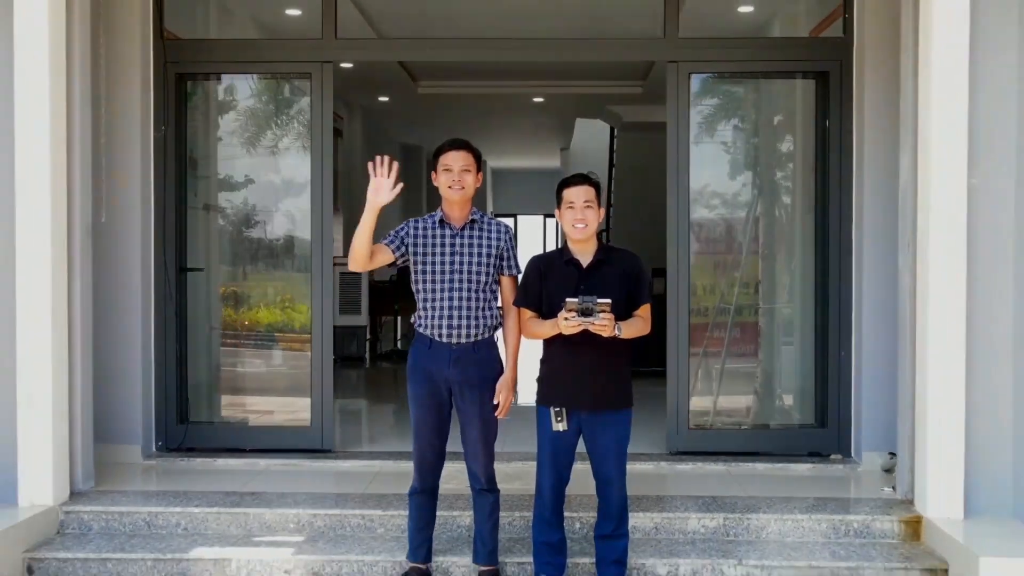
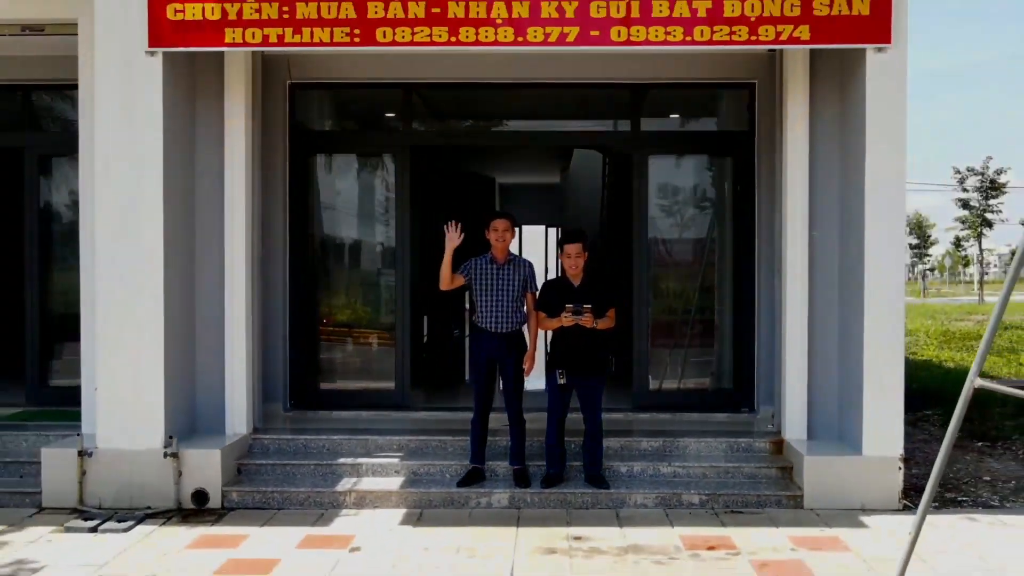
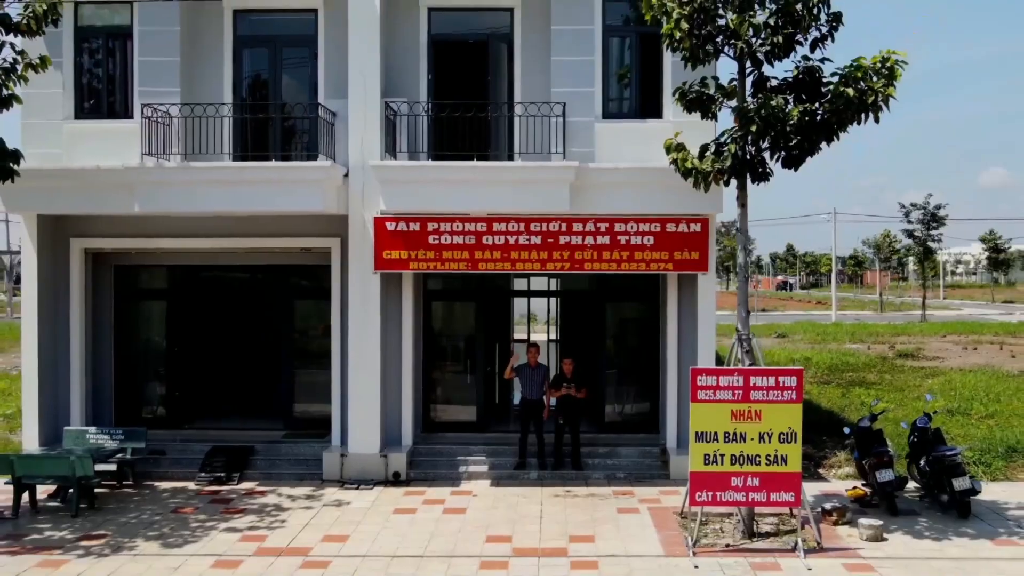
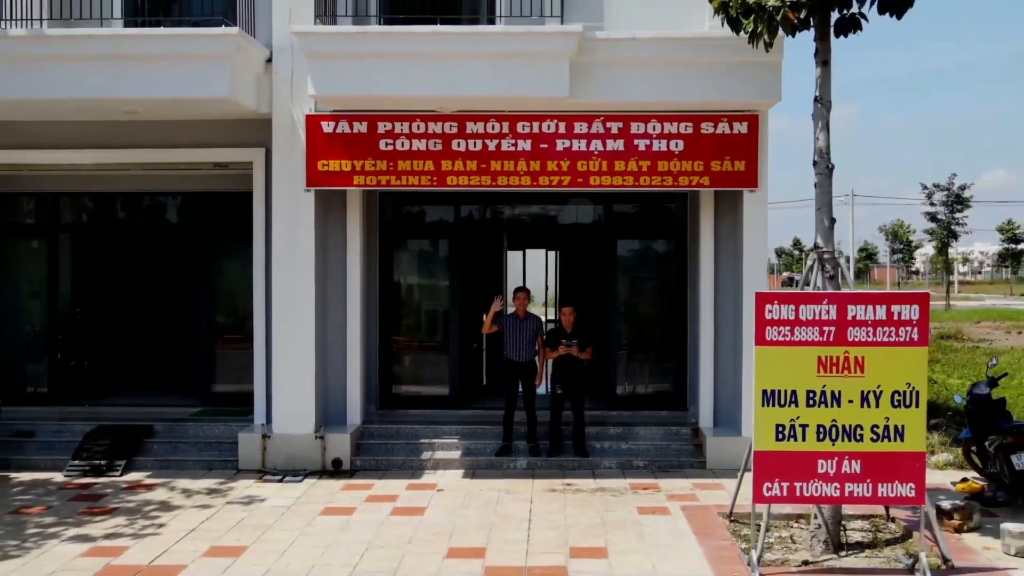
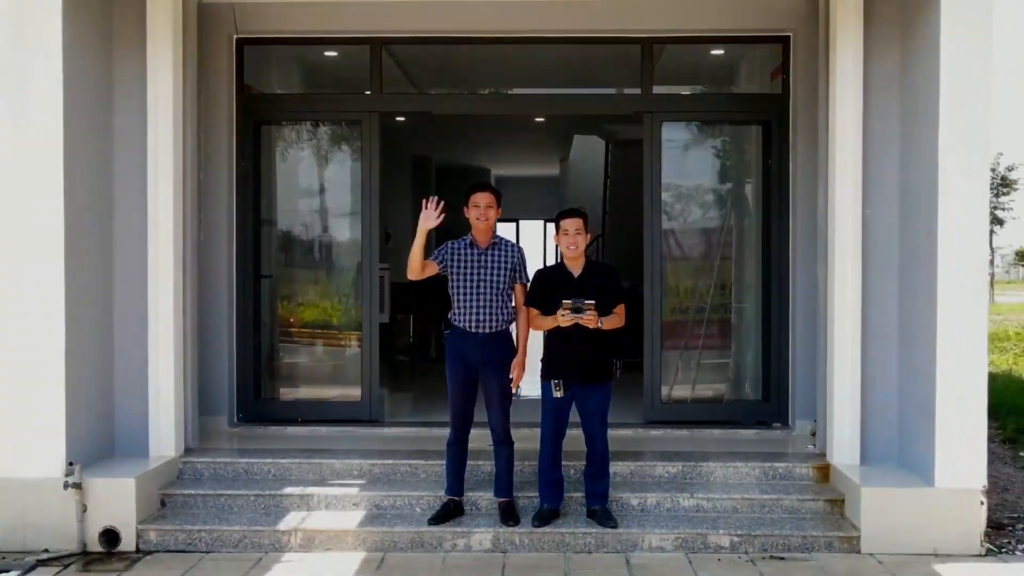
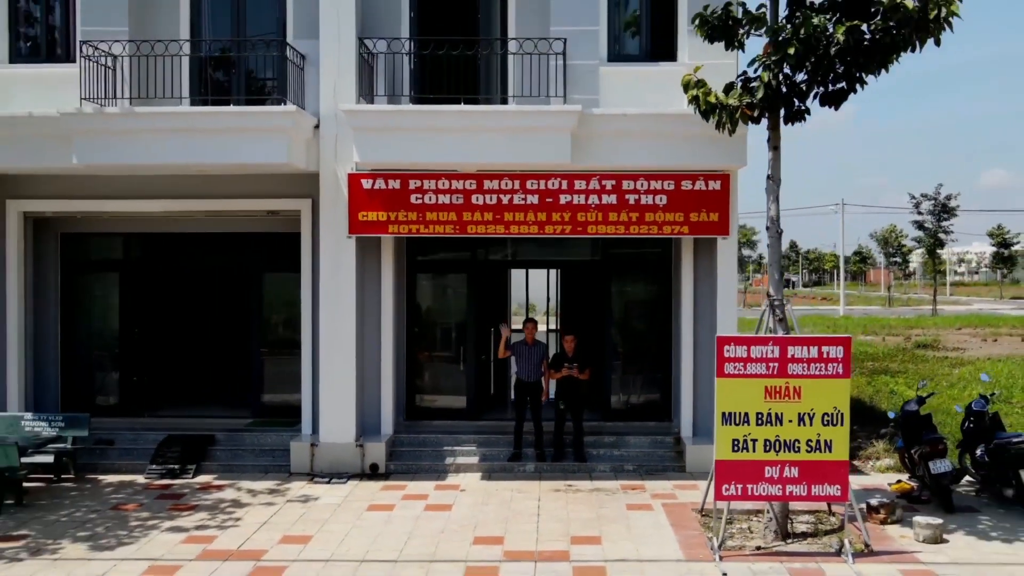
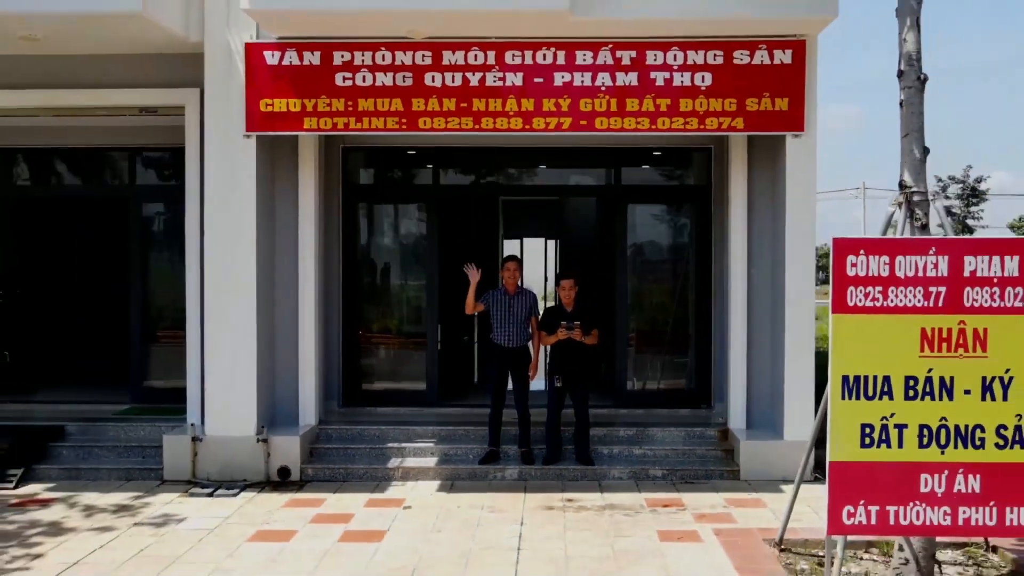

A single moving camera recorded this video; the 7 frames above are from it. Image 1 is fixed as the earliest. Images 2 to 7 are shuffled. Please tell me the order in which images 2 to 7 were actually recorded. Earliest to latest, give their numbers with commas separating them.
5, 2, 7, 4, 6, 3
